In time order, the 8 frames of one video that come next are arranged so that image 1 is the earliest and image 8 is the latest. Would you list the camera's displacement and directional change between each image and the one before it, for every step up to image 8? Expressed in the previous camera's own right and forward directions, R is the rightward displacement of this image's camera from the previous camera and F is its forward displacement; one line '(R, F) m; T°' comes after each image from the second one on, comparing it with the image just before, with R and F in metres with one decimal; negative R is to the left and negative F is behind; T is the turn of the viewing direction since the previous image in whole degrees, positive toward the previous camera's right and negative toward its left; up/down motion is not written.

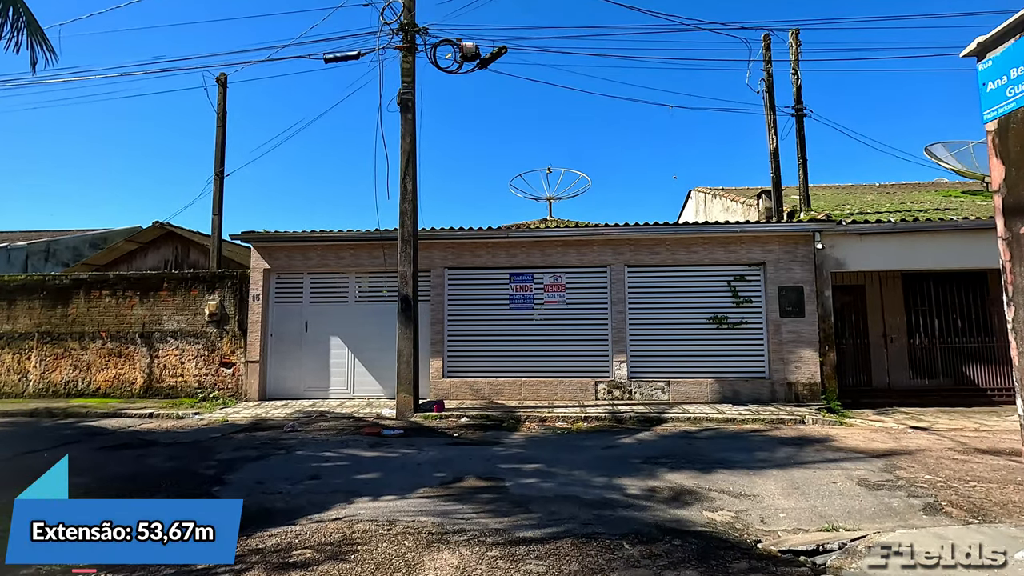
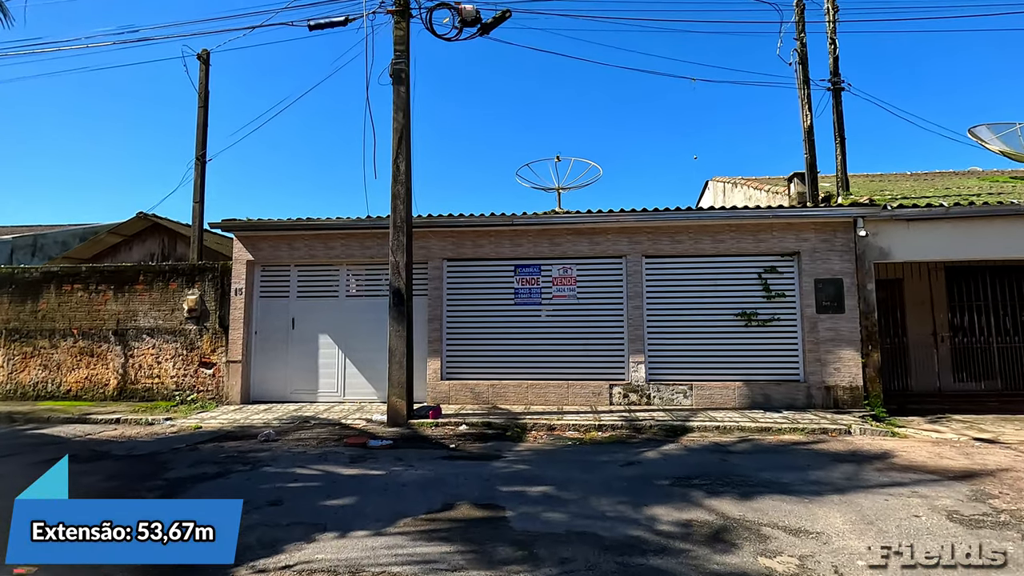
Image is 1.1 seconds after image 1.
(0.0, +1.0) m; -1°
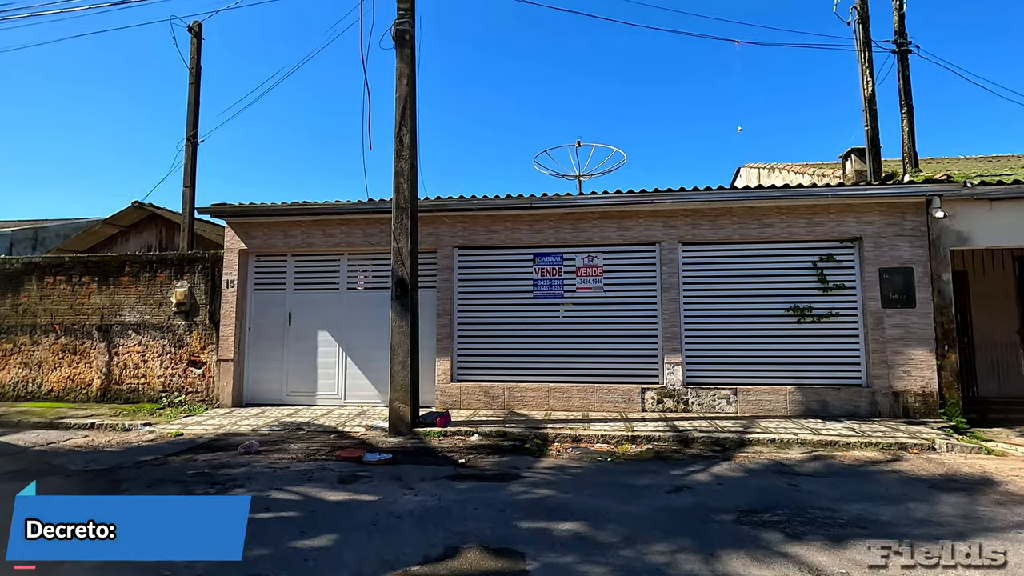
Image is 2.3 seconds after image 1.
(0.0, +1.1) m; -2°
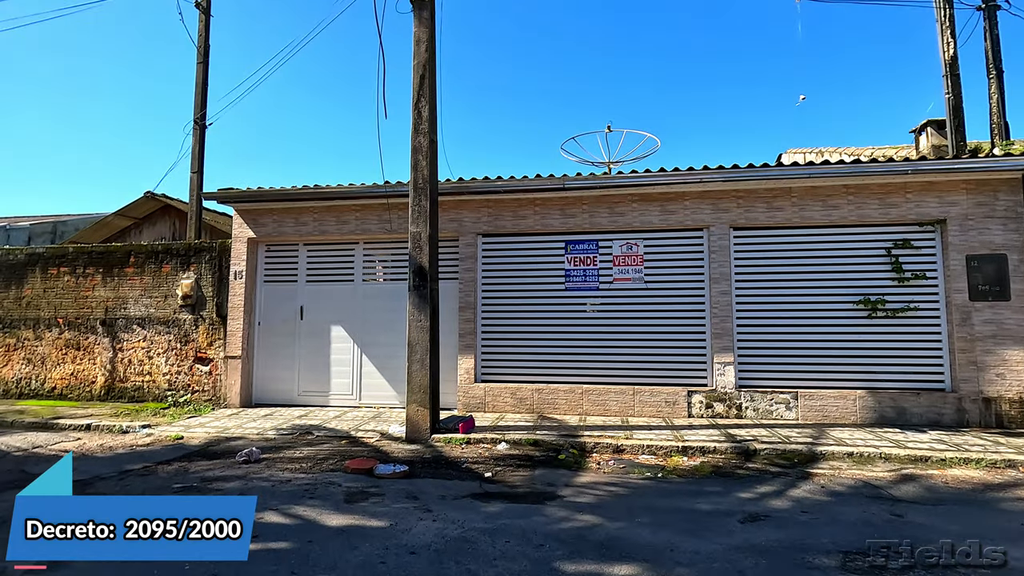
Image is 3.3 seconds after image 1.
(-0.1, +0.8) m; -2°
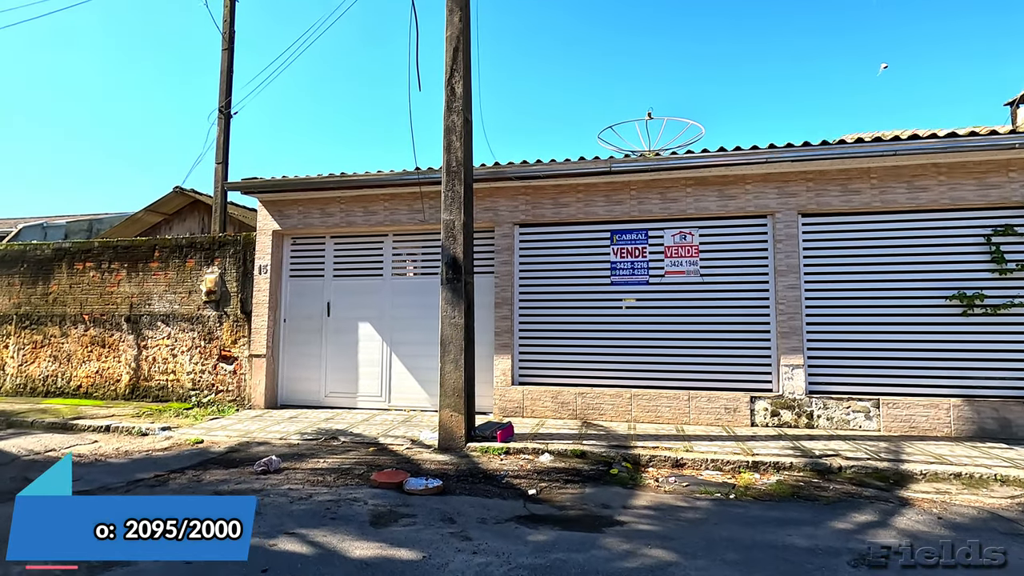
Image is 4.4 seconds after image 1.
(-0.2, +0.6) m; -3°
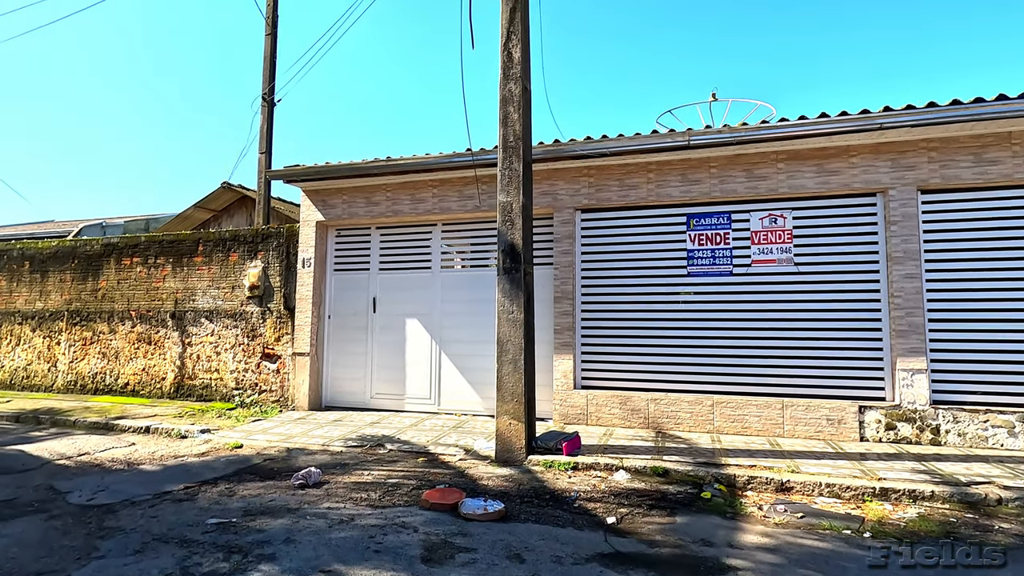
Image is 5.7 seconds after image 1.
(-0.2, +0.7) m; -5°
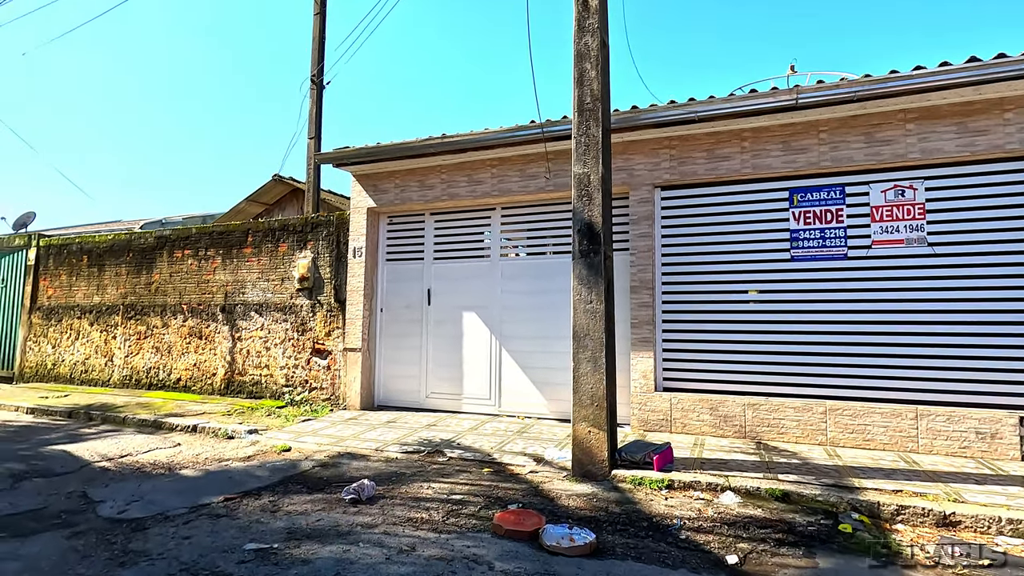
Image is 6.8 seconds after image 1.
(-0.3, +0.7) m; -5°
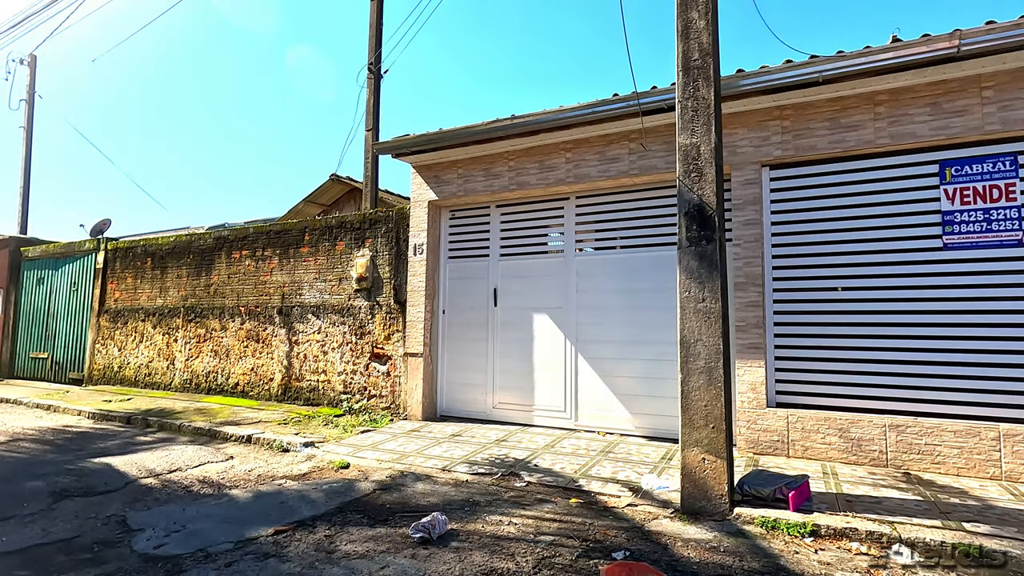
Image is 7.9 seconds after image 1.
(-0.3, +0.7) m; -5°
